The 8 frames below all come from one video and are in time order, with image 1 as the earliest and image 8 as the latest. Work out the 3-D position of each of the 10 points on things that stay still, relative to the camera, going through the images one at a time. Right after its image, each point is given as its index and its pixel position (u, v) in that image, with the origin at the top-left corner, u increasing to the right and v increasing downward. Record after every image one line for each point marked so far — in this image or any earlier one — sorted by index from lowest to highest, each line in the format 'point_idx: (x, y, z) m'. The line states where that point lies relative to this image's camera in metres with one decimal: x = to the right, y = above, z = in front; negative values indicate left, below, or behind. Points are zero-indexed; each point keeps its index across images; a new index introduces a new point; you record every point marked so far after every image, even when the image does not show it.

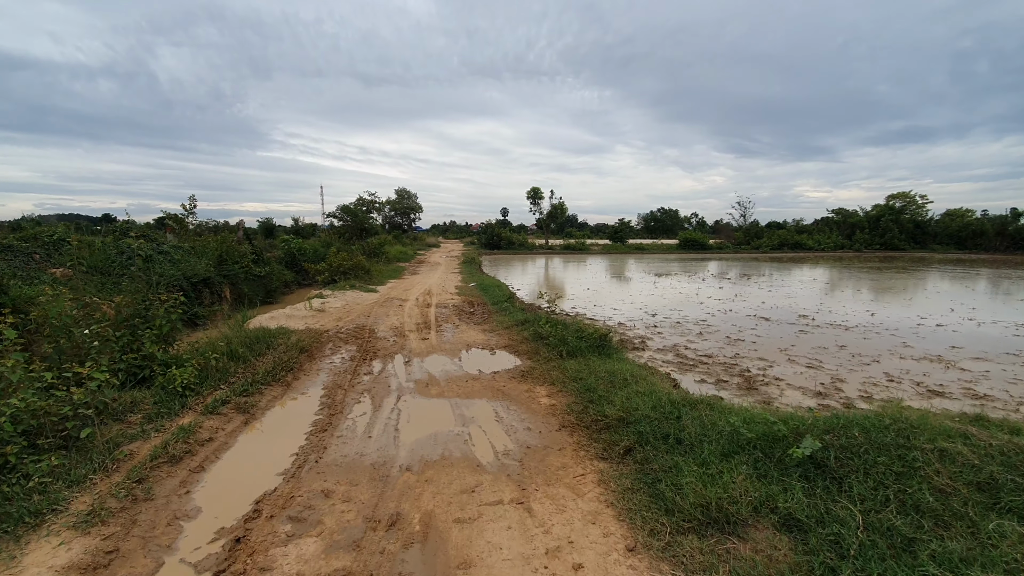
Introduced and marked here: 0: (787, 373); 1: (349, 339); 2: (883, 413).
0: (+3.4, -1.0, +6.0) m
1: (-2.4, -0.8, +7.2) m
2: (+2.5, -0.9, +3.5) m
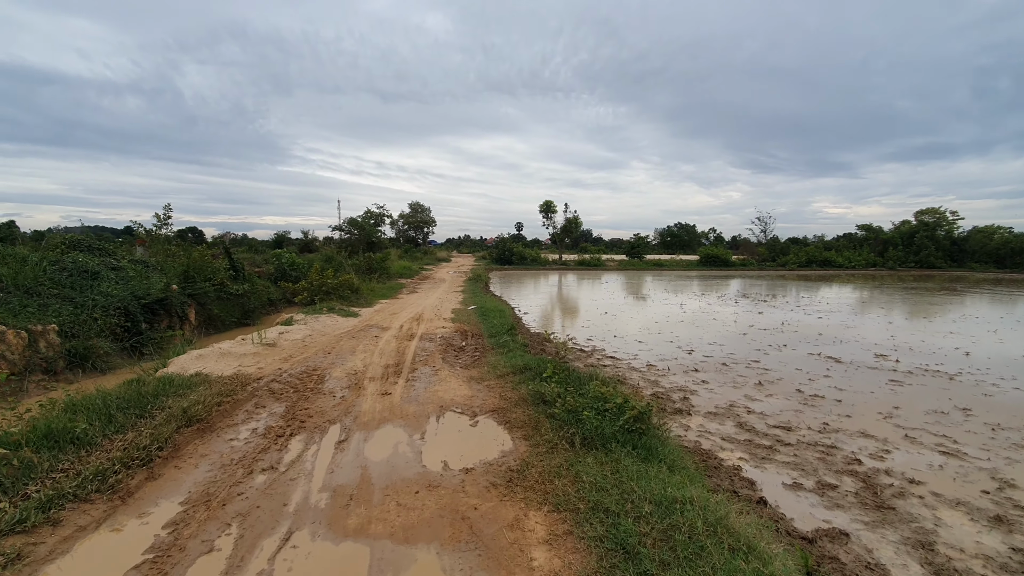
0: (+3.3, -1.4, +3.9) m
1: (-2.5, -1.2, +5.3) m
2: (+2.4, -1.2, +1.4) m
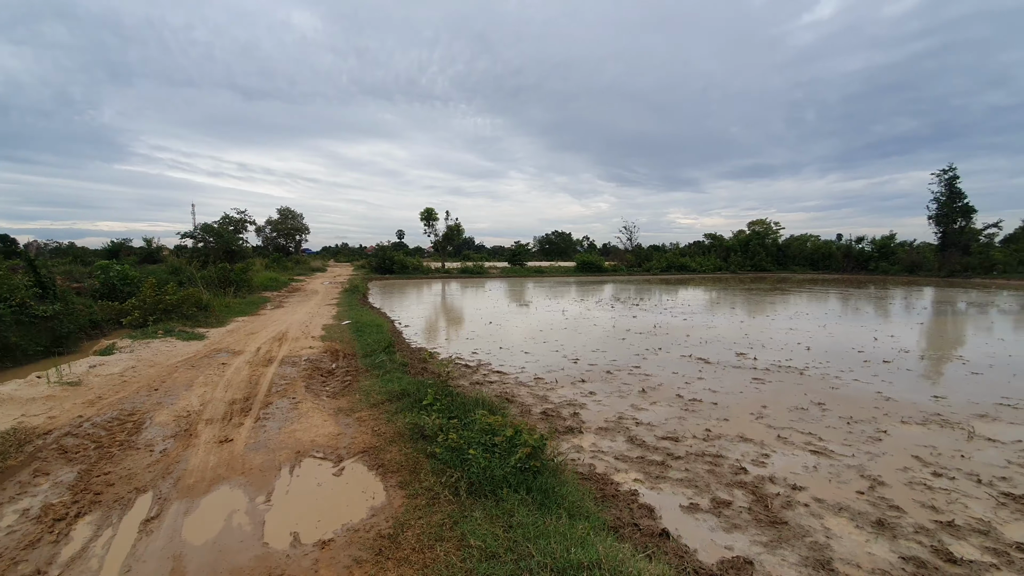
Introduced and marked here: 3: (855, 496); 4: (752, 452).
0: (+2.3, -1.5, +4.0) m
1: (-3.6, -1.4, +4.0) m
2: (+2.0, -1.2, +1.4) m
3: (+2.4, -1.5, +3.5) m
4: (+2.1, -1.5, +4.4) m
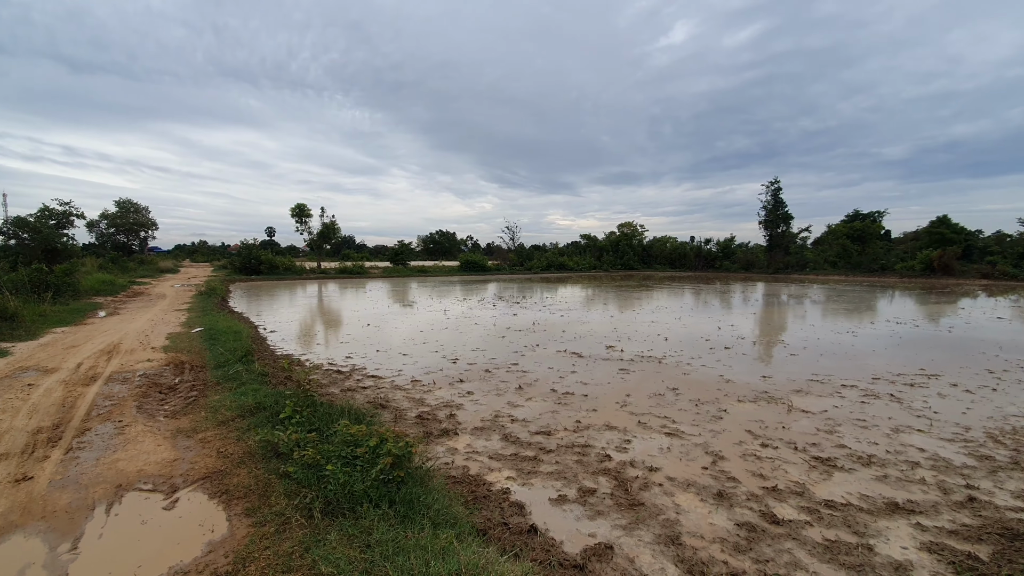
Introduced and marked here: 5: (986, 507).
0: (+1.2, -1.4, +4.3) m
1: (-4.5, -1.4, +2.9) m
2: (+1.6, -1.2, +1.7) m
3: (+1.5, -1.4, +3.8) m
4: (+1.0, -1.4, +4.6) m
5: (+3.0, -1.4, +3.1) m
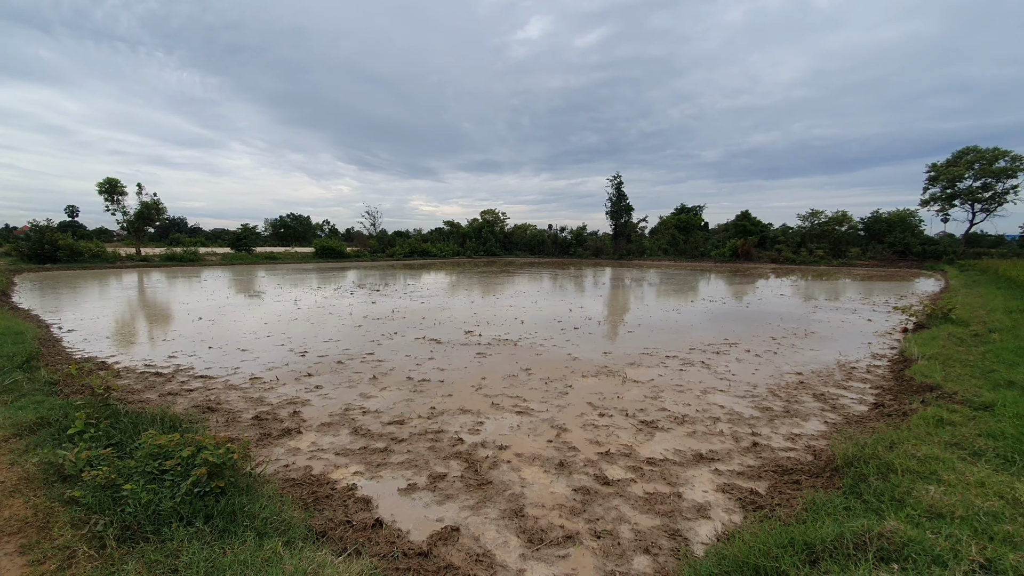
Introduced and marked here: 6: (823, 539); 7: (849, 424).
0: (-0.1, -1.3, +4.5) m
1: (-5.2, -1.4, +1.6) m
2: (+0.9, -1.1, +2.0) m
3: (+0.3, -1.3, +4.1) m
4: (-0.4, -1.3, +4.7) m
5: (+2.0, -1.3, +3.8) m
6: (+1.3, -1.0, +2.0) m
7: (+2.9, -1.2, +4.2) m
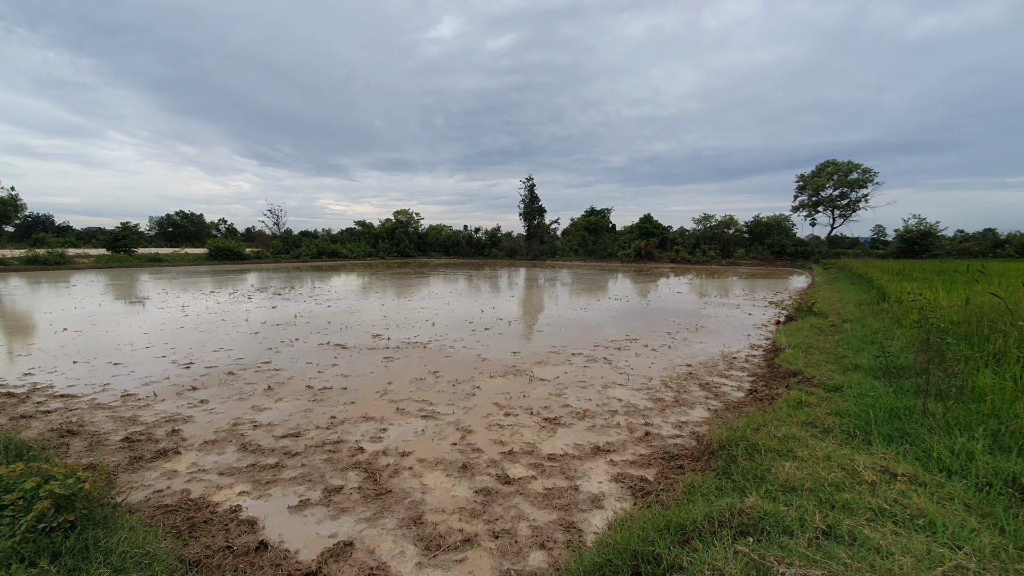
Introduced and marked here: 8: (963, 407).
0: (-1.0, -1.3, +4.4) m
1: (-5.5, -1.5, +0.7) m
2: (+0.5, -1.1, +2.2) m
3: (-0.5, -1.3, +4.0) m
4: (-1.3, -1.3, +4.5) m
5: (+1.2, -1.2, +4.1) m
6: (+0.8, -1.0, +2.2) m
7: (+2.0, -1.1, +4.6) m
8: (+3.1, -0.8, +3.3) m
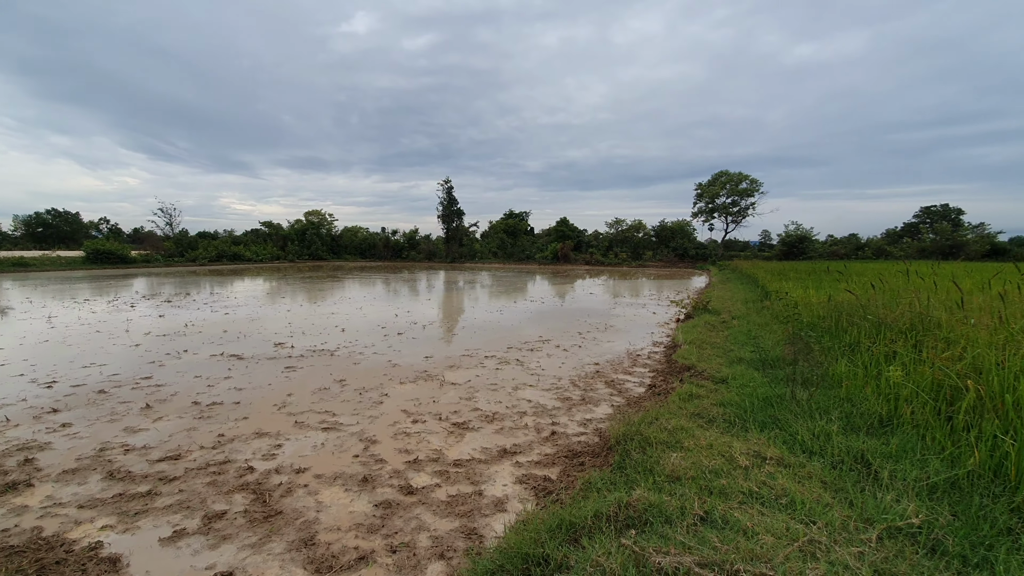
0: (-1.8, -1.4, +4.1) m
1: (-5.7, -1.6, -0.3) m
2: (0.0, -1.1, +2.1) m
3: (-1.3, -1.4, +3.8) m
4: (-2.1, -1.4, +4.2) m
5: (+0.4, -1.3, +4.1) m
6: (+0.3, -1.0, +2.2) m
7: (+1.2, -1.2, +4.8) m
8: (+2.4, -0.8, +3.7) m
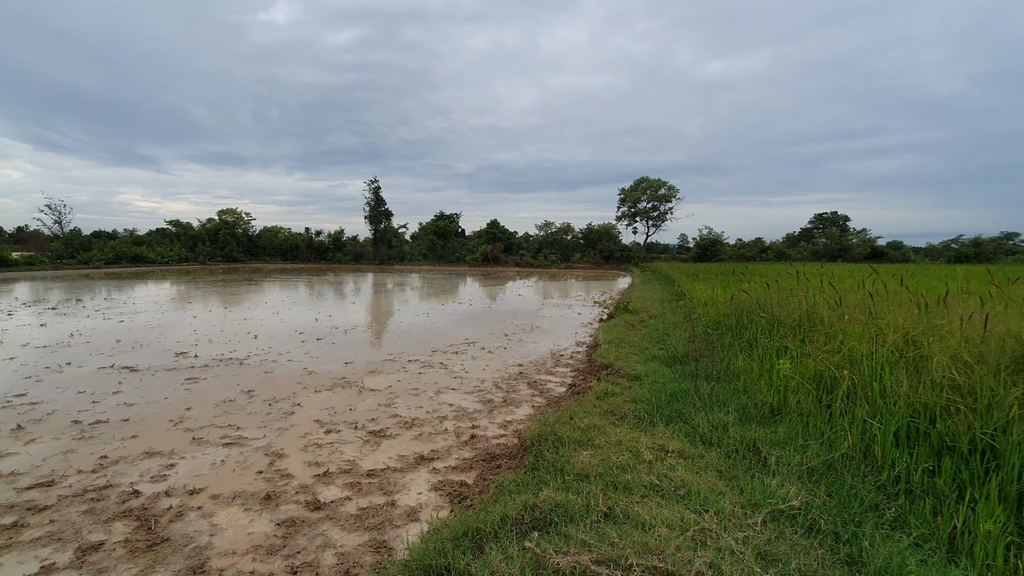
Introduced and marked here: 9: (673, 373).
0: (-2.4, -1.4, +3.8) m
1: (-5.7, -1.6, -1.1) m
2: (-0.4, -1.2, +2.1) m
3: (-1.9, -1.4, +3.6) m
4: (-2.8, -1.4, +3.8) m
5: (-0.3, -1.3, +4.1) m
6: (-0.1, -1.0, +2.2) m
7: (+0.4, -1.2, +4.9) m
8: (+1.7, -0.8, +4.0) m
9: (+1.6, -0.8, +4.7) m
